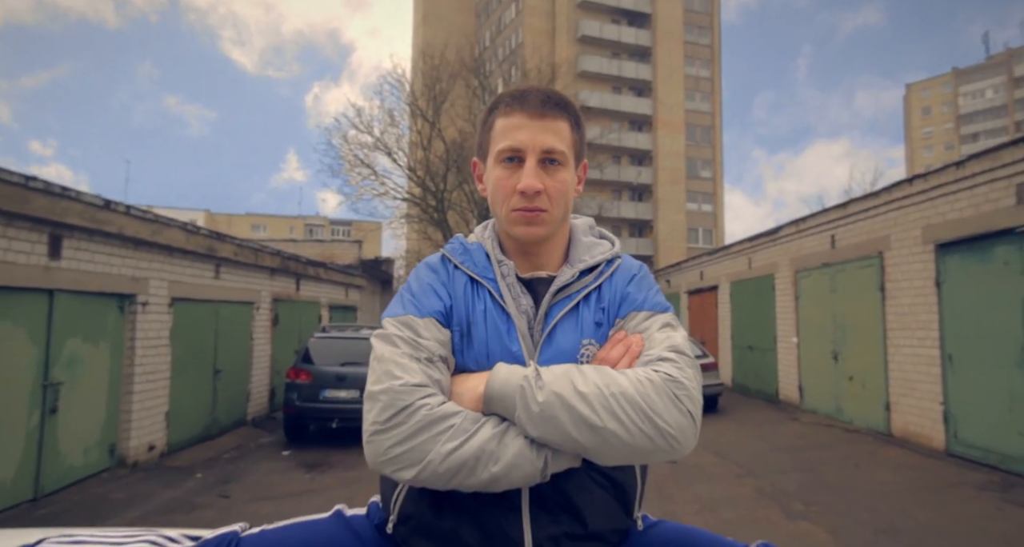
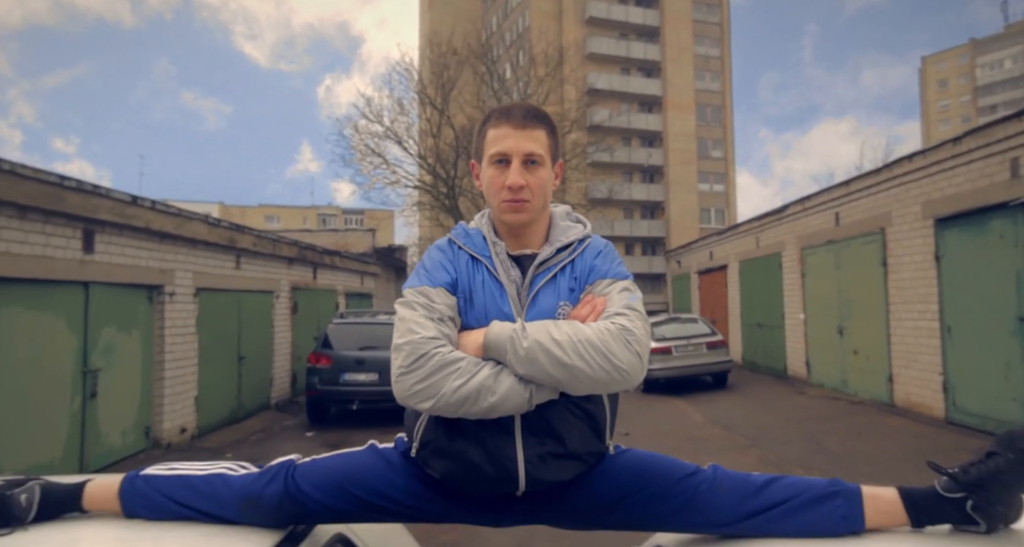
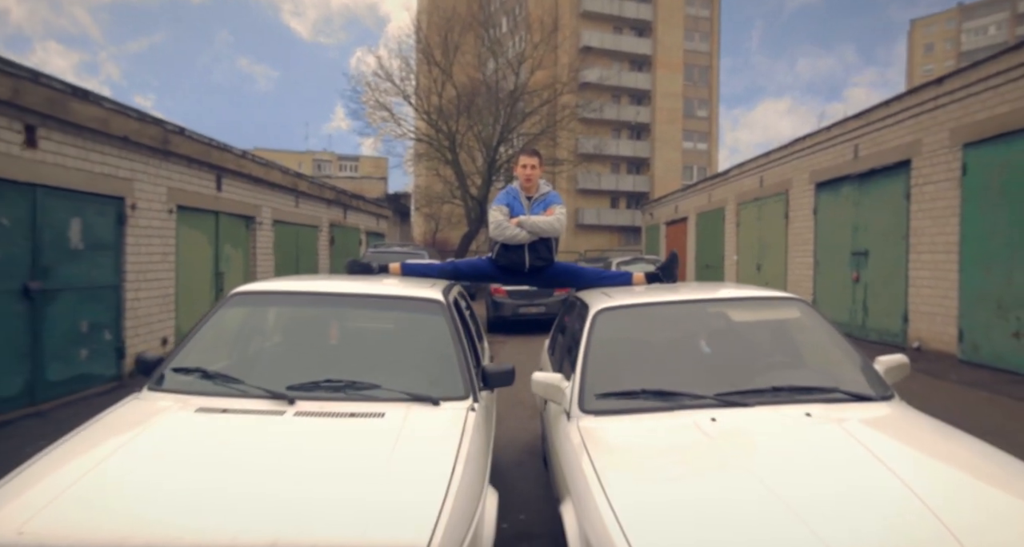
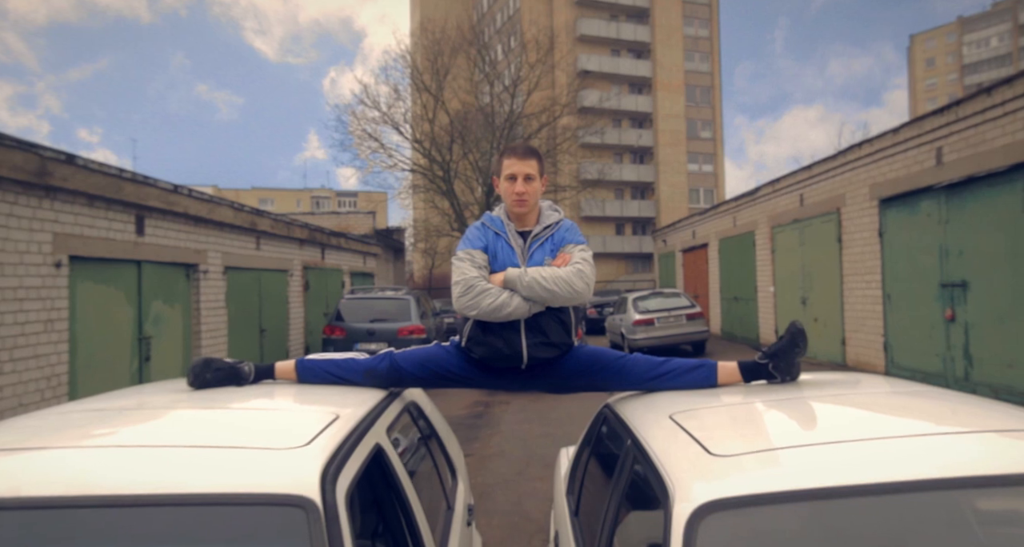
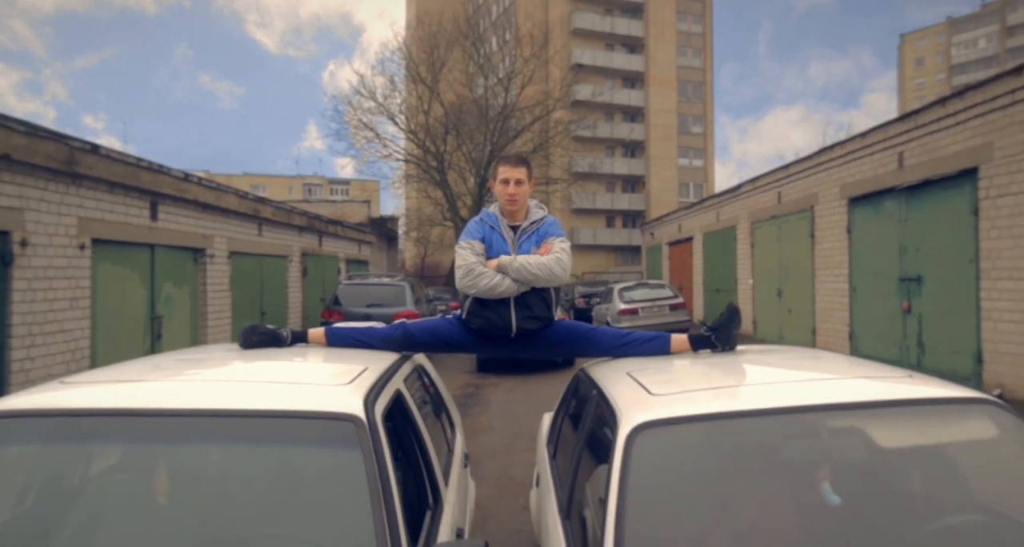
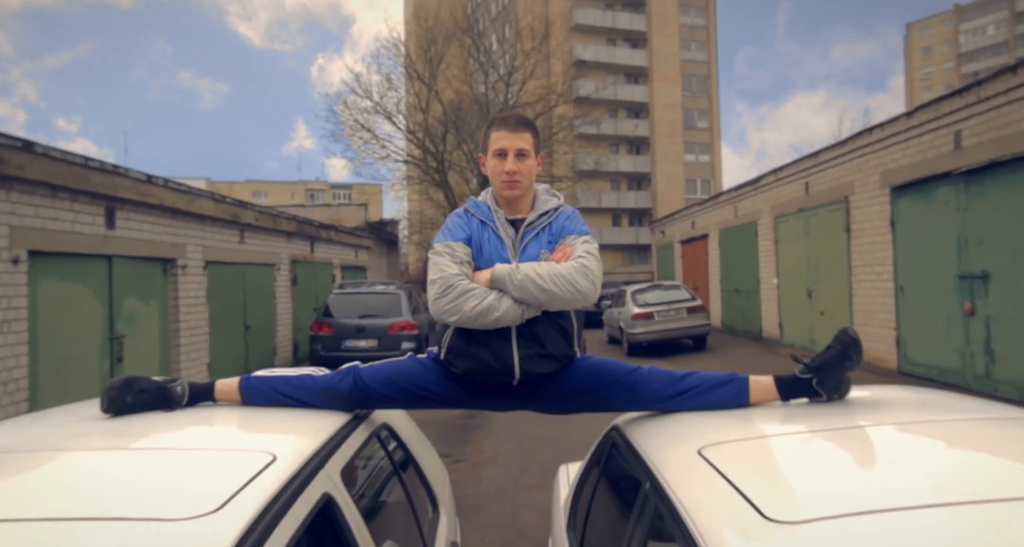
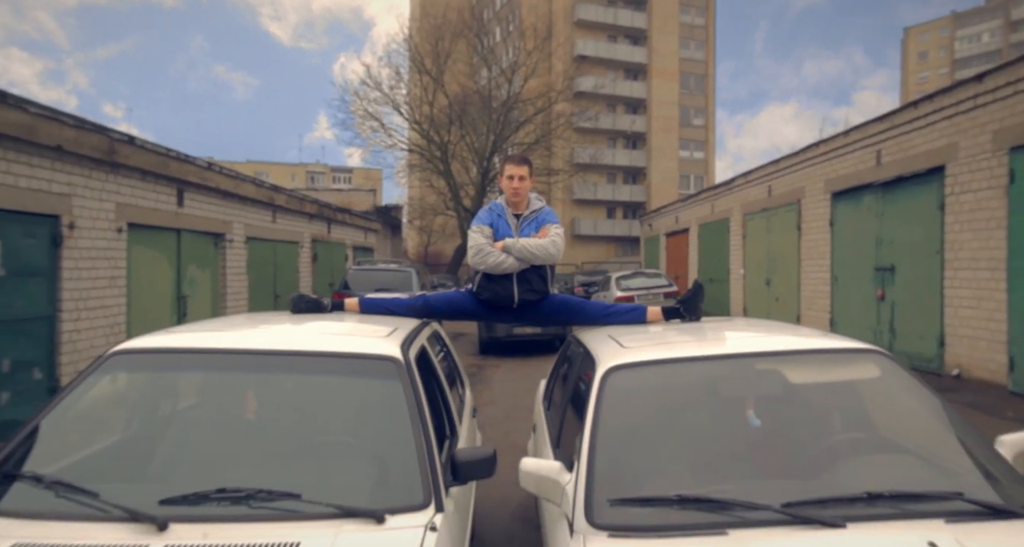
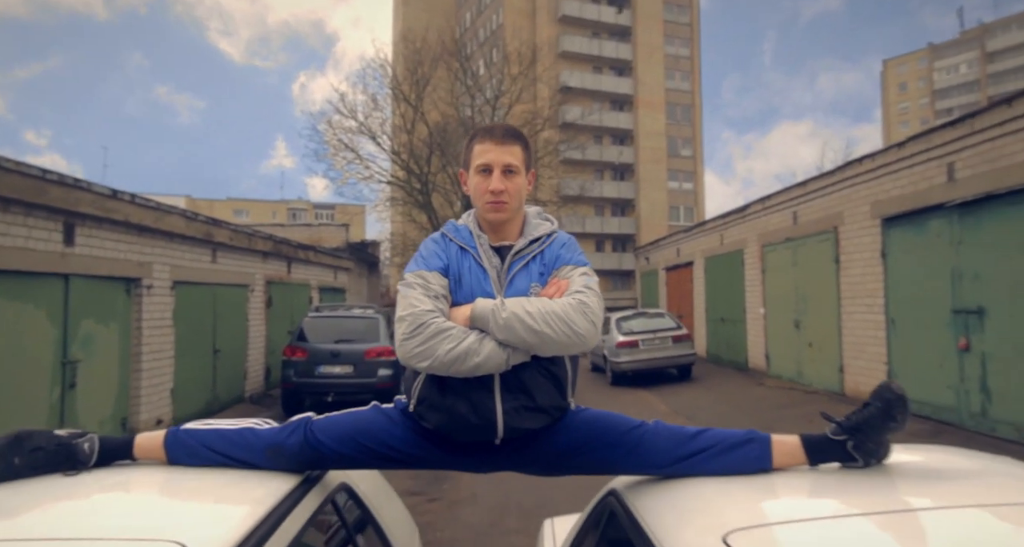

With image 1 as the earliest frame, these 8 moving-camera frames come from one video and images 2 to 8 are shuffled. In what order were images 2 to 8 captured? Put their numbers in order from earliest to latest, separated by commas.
2, 8, 6, 4, 5, 7, 3
